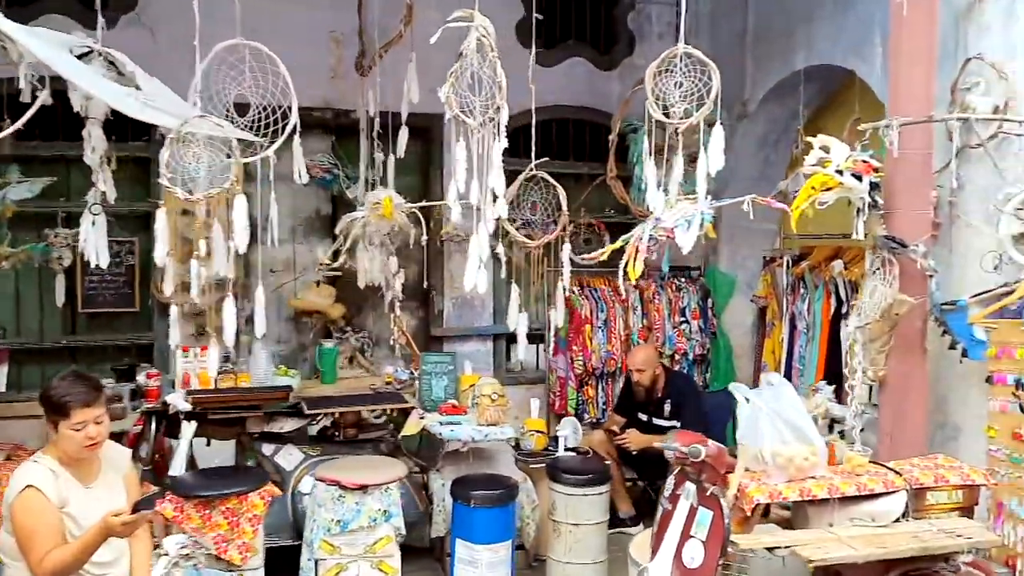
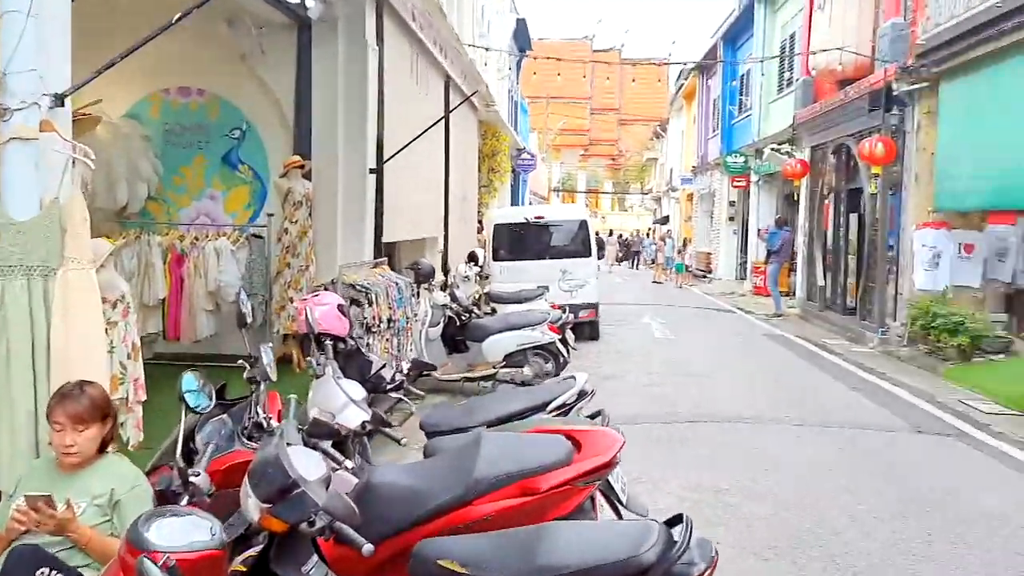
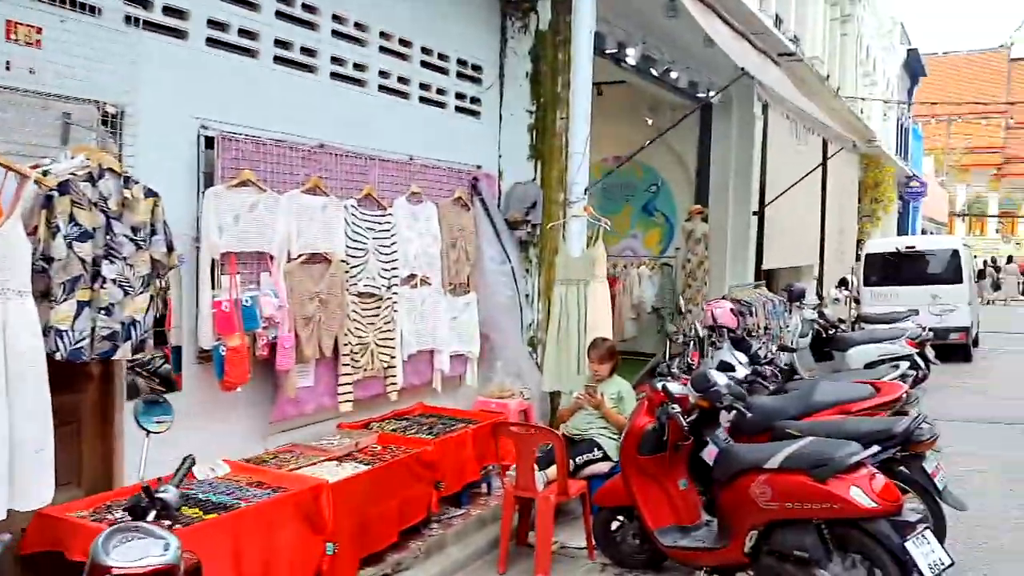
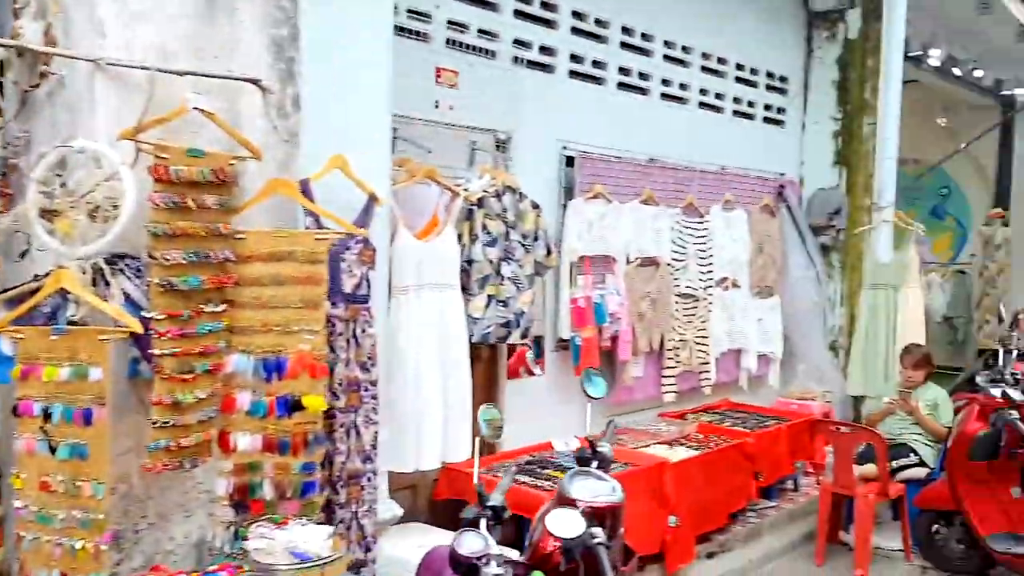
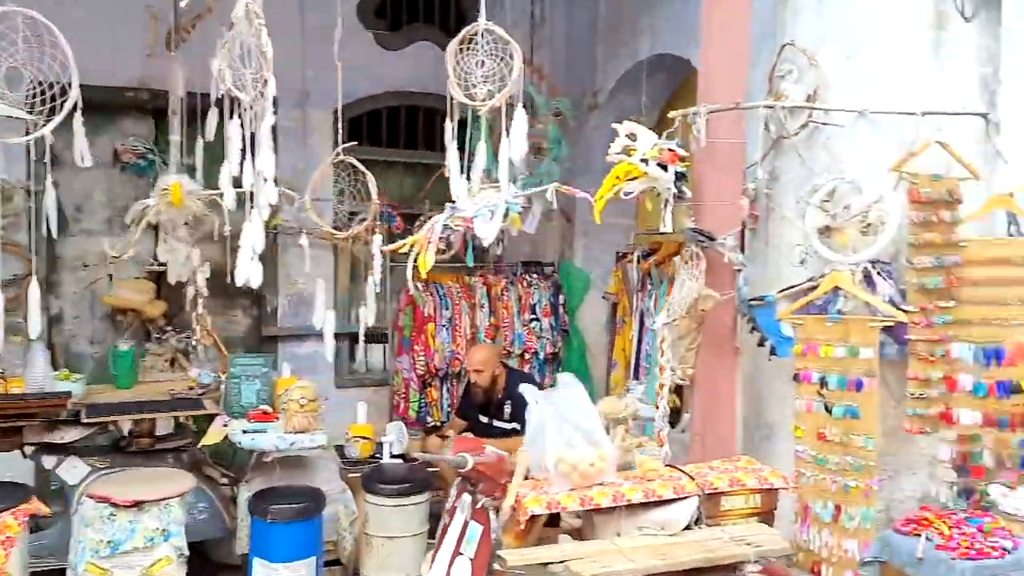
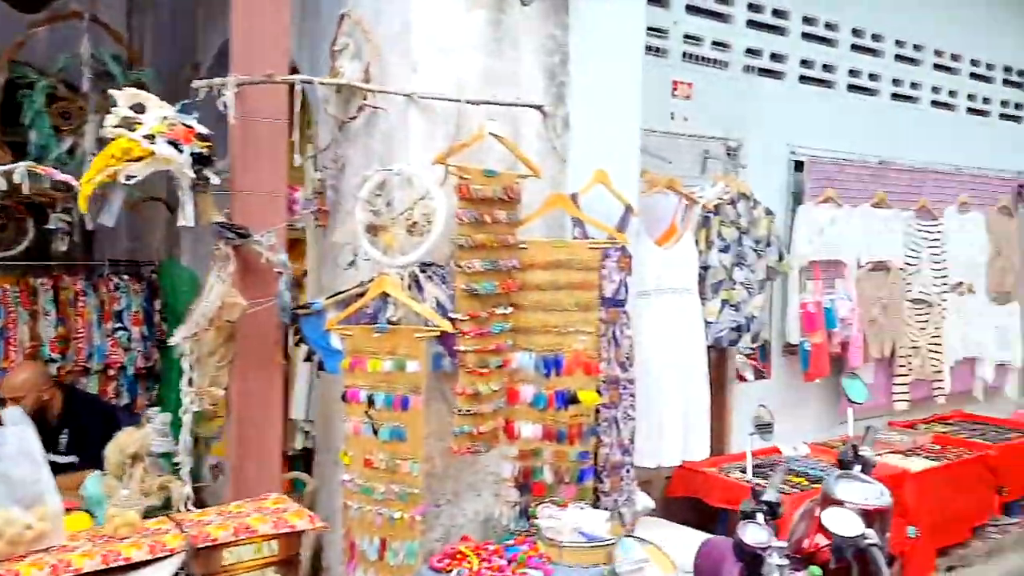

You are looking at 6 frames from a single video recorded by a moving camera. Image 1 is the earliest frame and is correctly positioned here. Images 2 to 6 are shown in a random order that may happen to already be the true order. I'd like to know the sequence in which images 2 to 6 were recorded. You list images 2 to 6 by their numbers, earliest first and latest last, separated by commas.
5, 6, 4, 3, 2
